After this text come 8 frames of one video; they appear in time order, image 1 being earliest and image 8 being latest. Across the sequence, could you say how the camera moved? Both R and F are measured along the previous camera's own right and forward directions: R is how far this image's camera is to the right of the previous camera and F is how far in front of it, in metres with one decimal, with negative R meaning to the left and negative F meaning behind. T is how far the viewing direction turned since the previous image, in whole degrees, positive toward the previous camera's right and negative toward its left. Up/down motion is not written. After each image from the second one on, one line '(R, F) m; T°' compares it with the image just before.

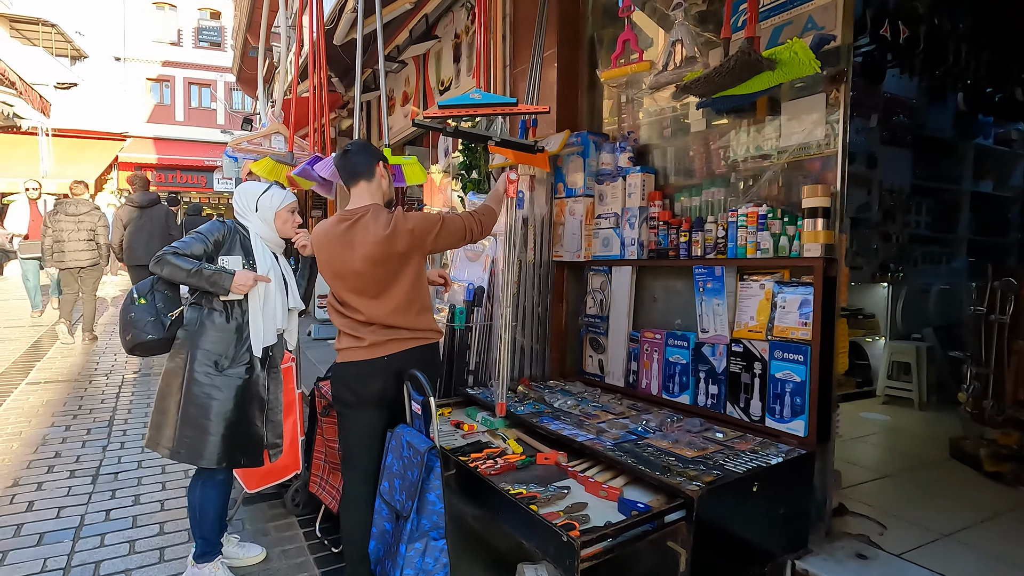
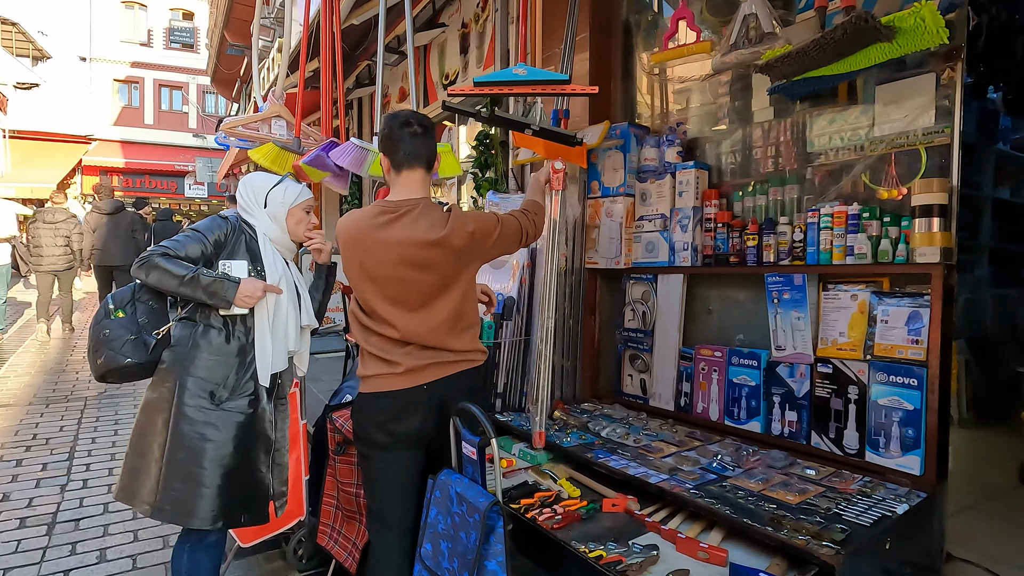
(-0.3, +0.4) m; +3°
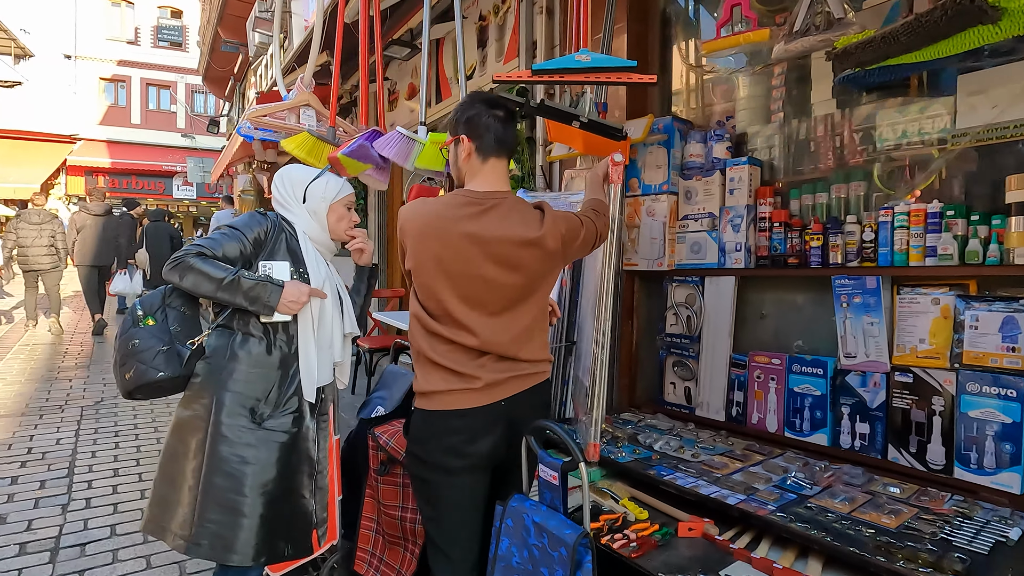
(-0.3, +0.2) m; +1°
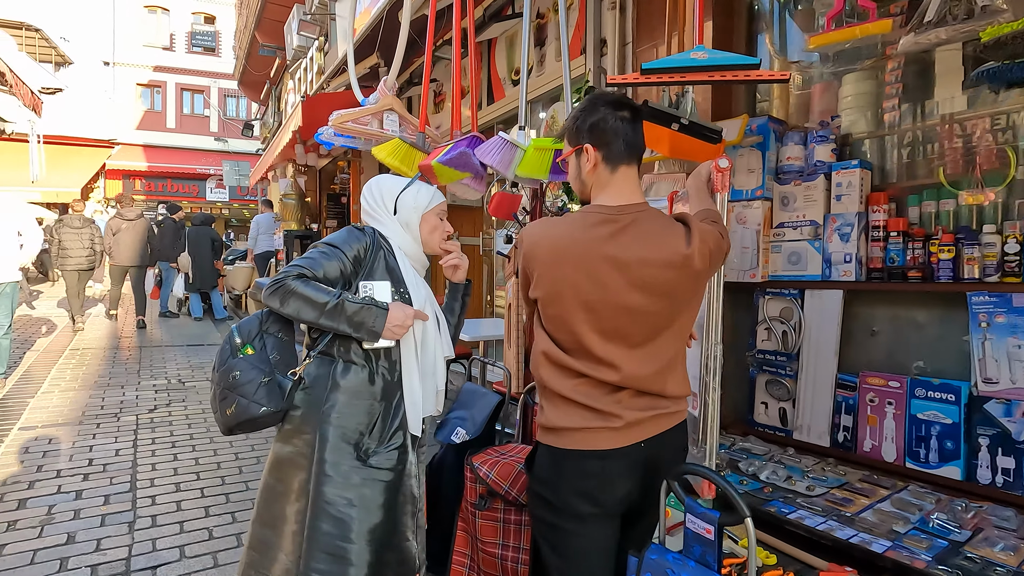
(-0.3, +0.2) m; -2°
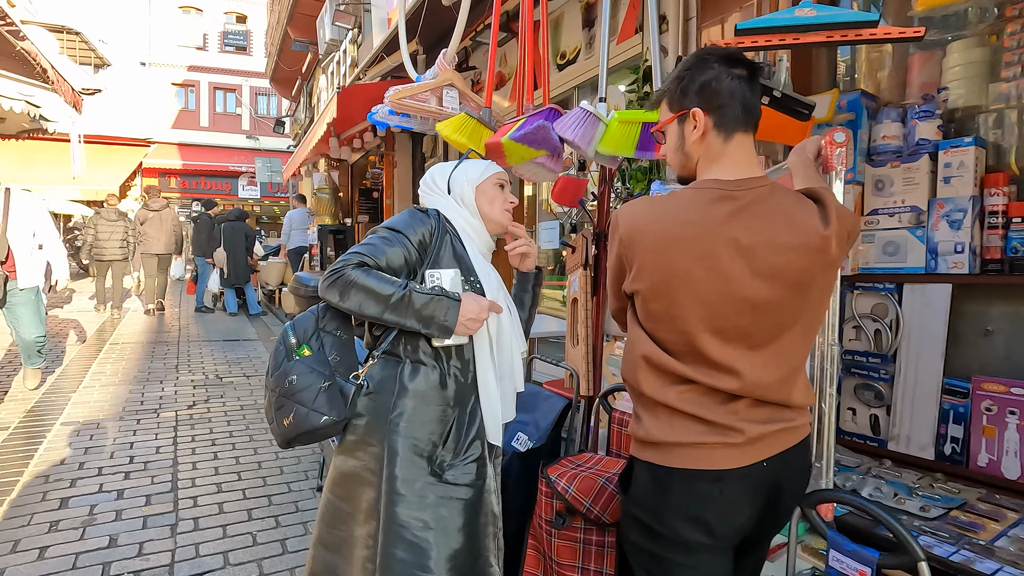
(-0.2, +0.2) m; -3°
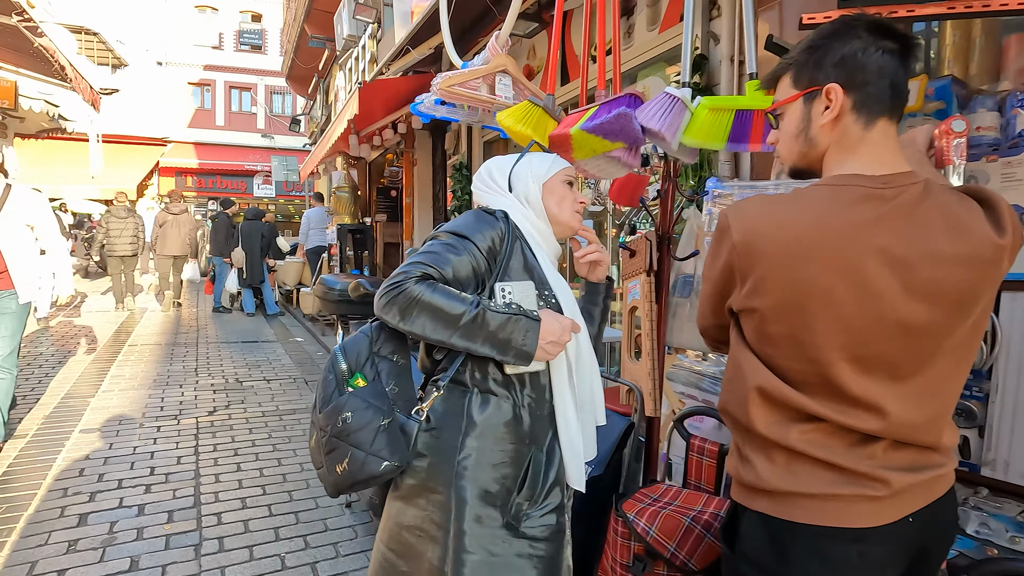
(-0.2, +0.2) m; -1°
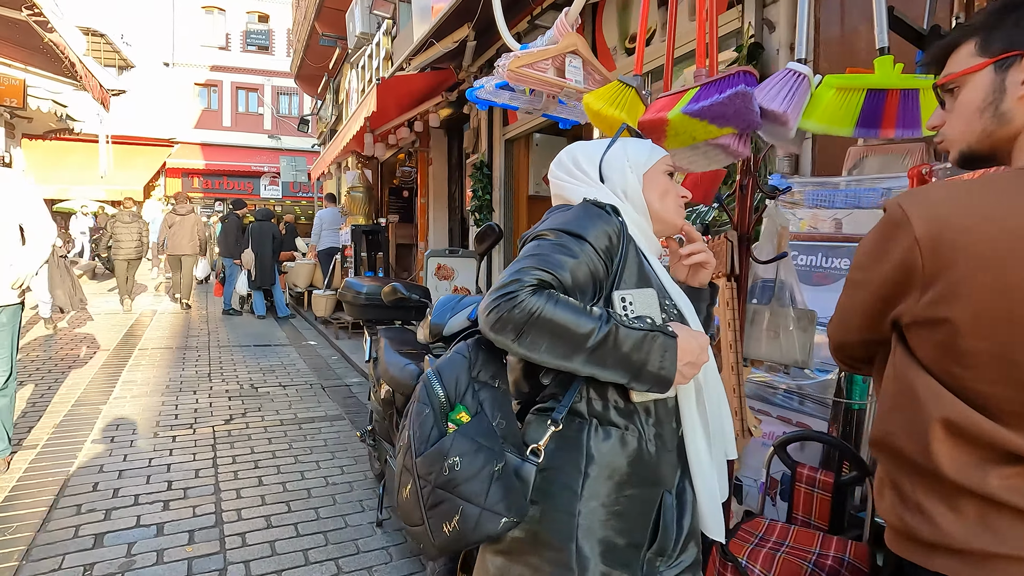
(-0.2, +0.2) m; 0°
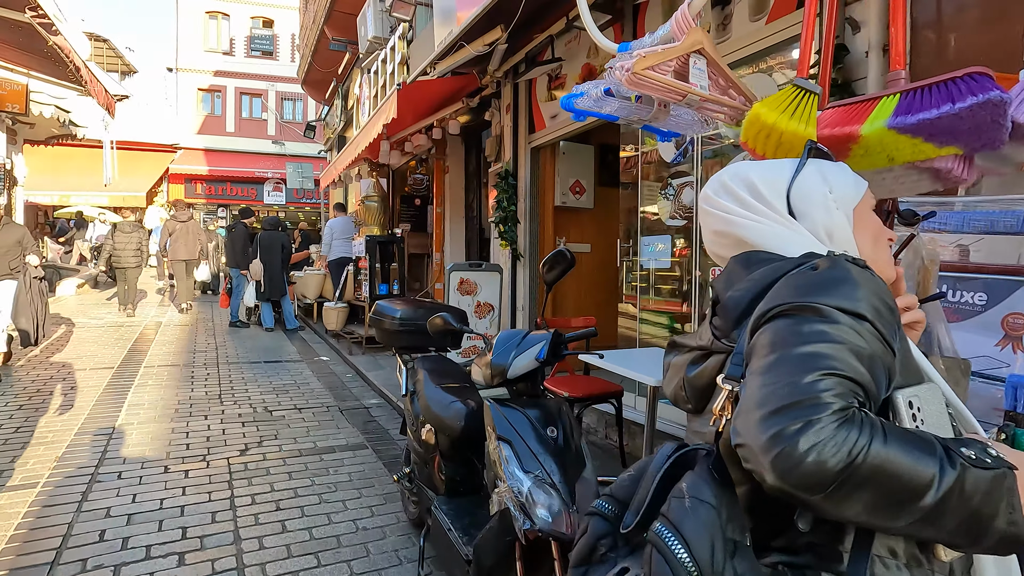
(-0.3, +0.3) m; 0°
